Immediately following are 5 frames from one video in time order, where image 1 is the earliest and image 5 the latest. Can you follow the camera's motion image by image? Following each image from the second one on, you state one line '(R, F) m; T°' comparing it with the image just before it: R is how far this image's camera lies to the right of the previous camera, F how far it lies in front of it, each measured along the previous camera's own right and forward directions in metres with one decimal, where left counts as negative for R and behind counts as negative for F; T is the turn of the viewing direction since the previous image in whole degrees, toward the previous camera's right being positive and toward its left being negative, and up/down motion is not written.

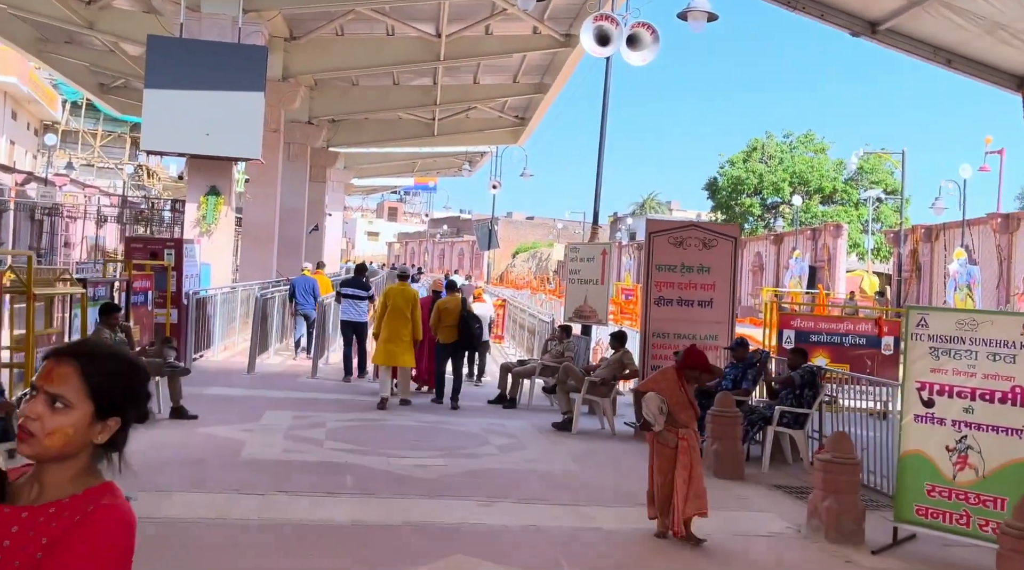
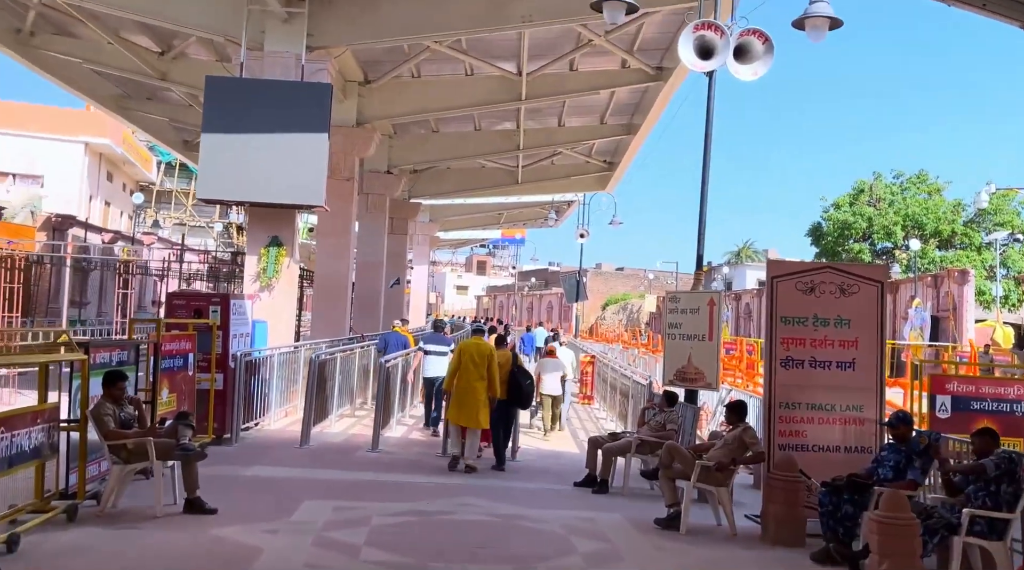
(0.0, +1.8) m; -5°
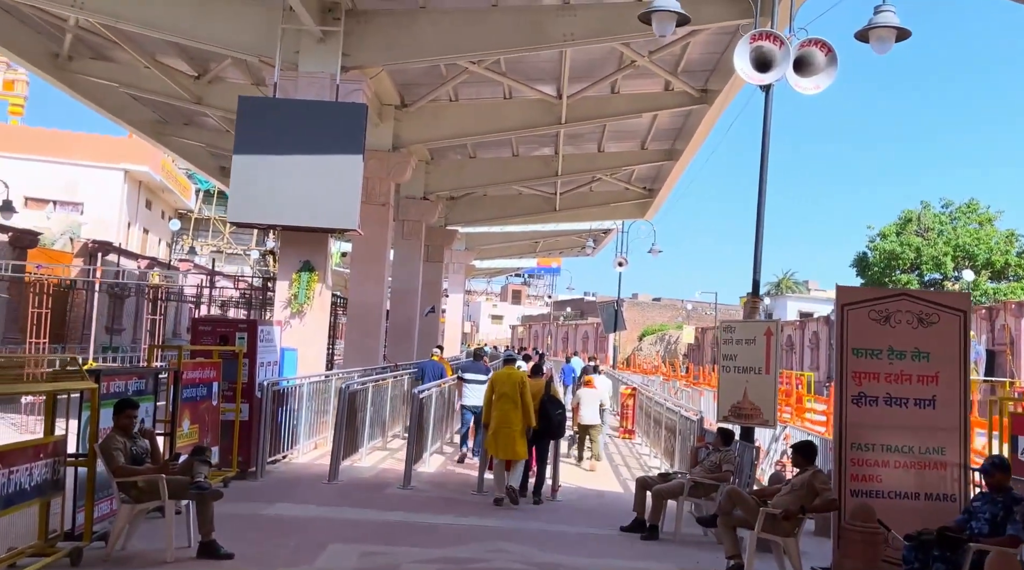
(-0.1, +0.7) m; -2°
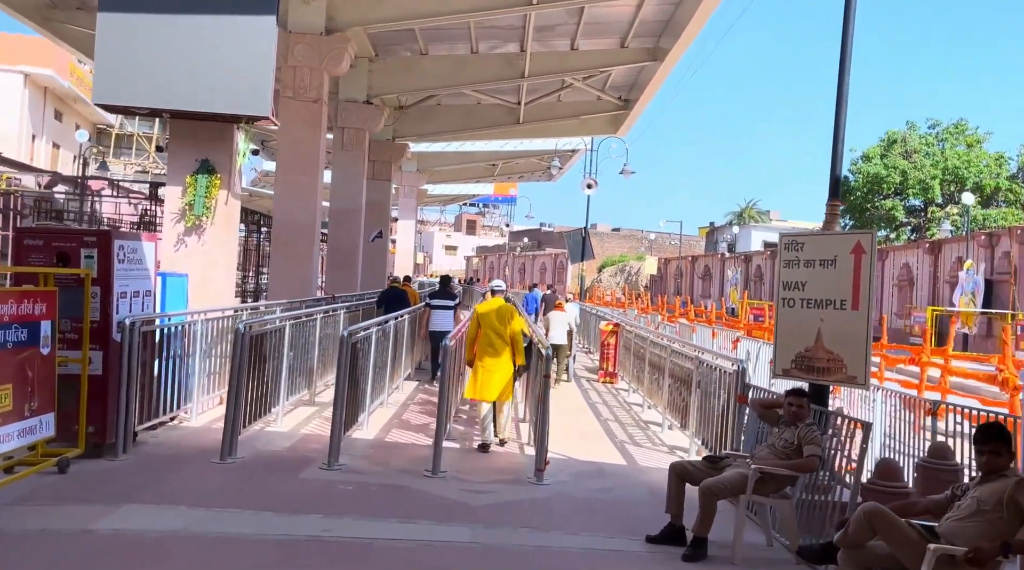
(-0.1, +3.2) m; +3°
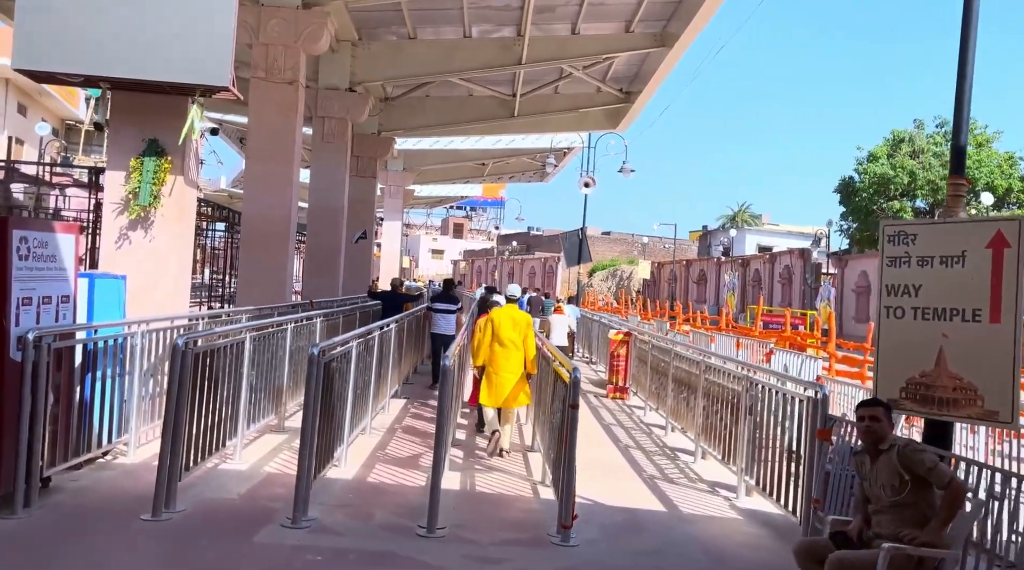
(-0.2, +1.7) m; +1°
